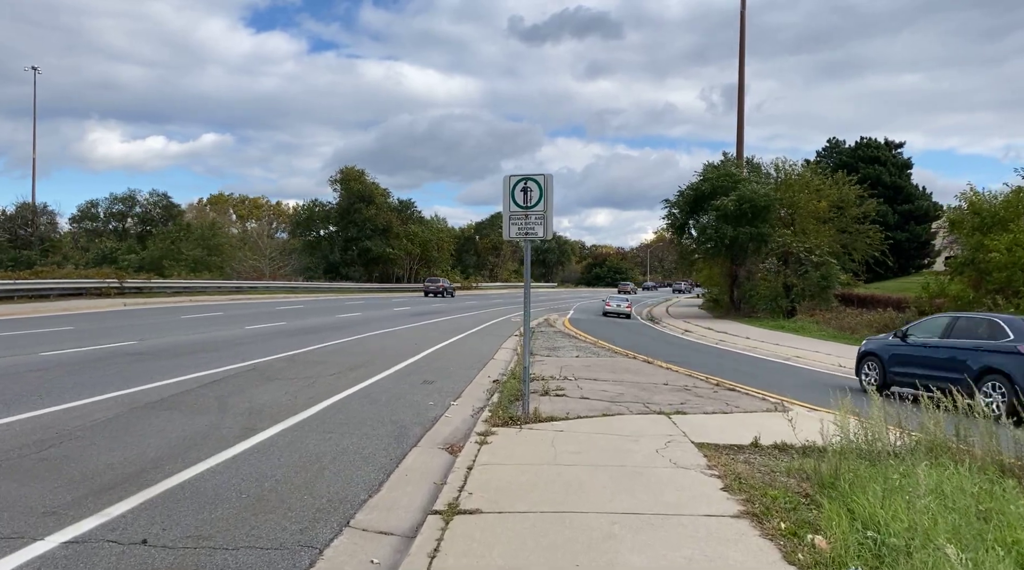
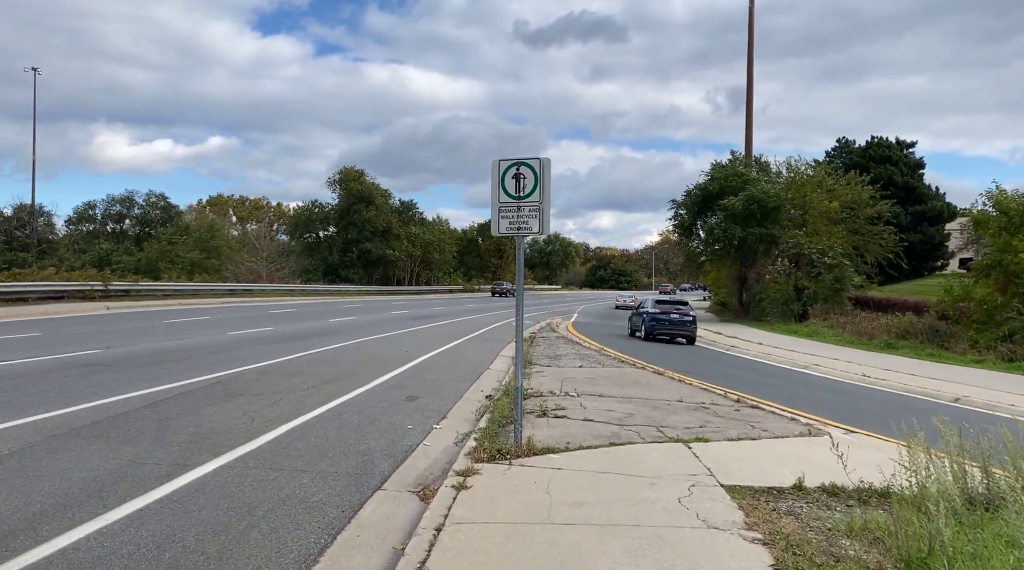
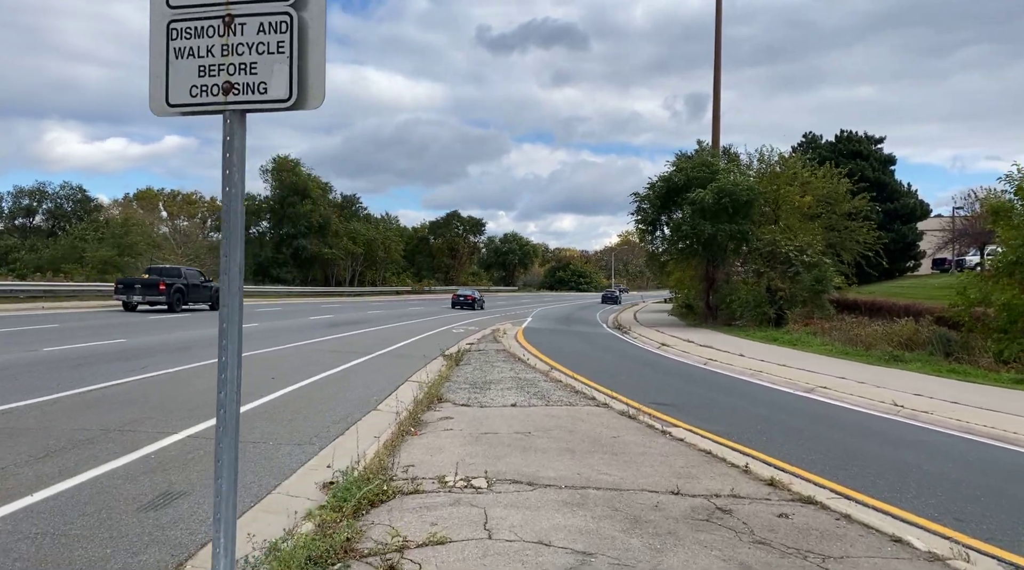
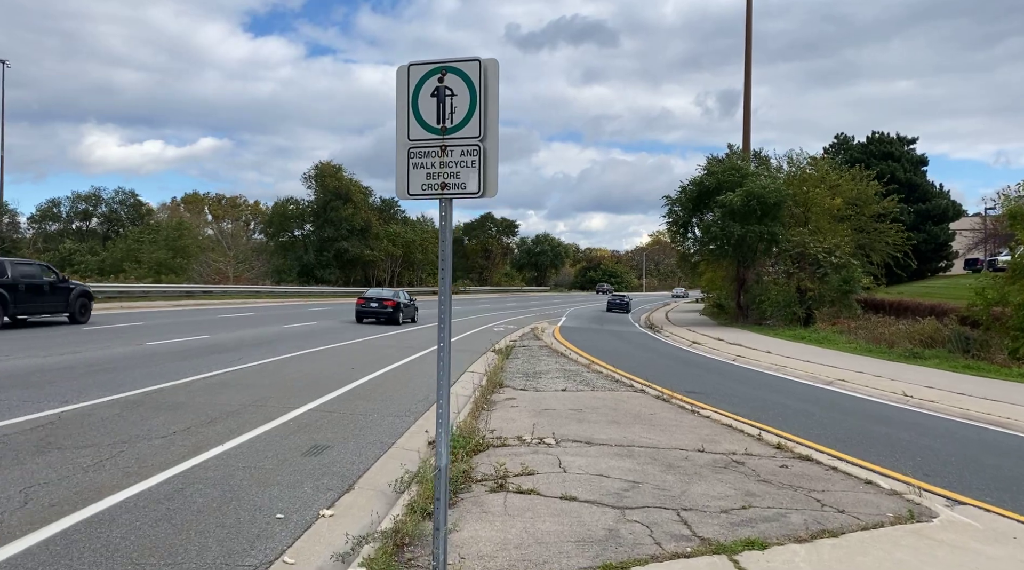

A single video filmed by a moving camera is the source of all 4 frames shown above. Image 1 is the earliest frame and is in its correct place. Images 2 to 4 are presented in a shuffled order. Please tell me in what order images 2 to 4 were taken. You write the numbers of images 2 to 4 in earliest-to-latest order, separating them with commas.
2, 4, 3
